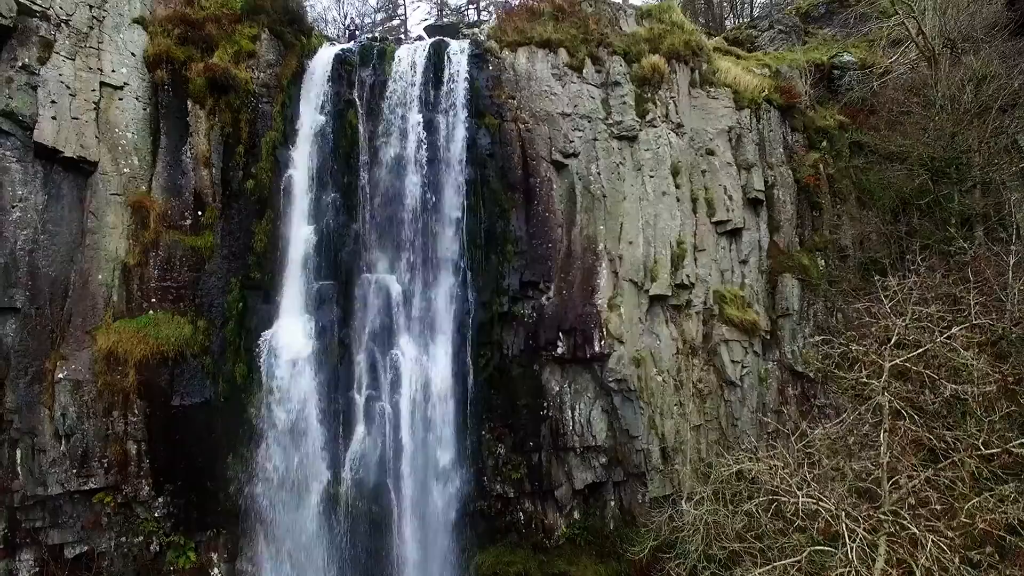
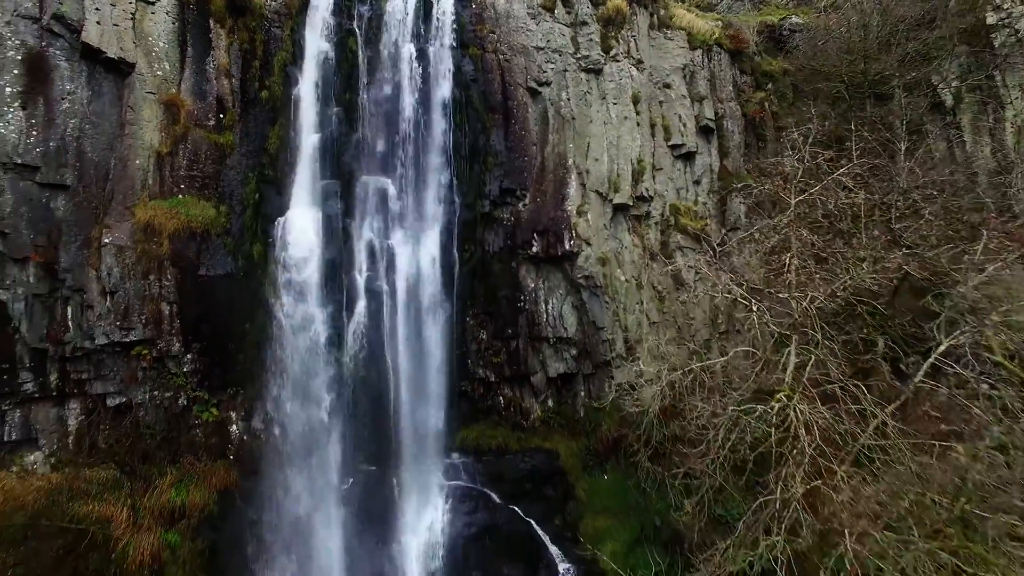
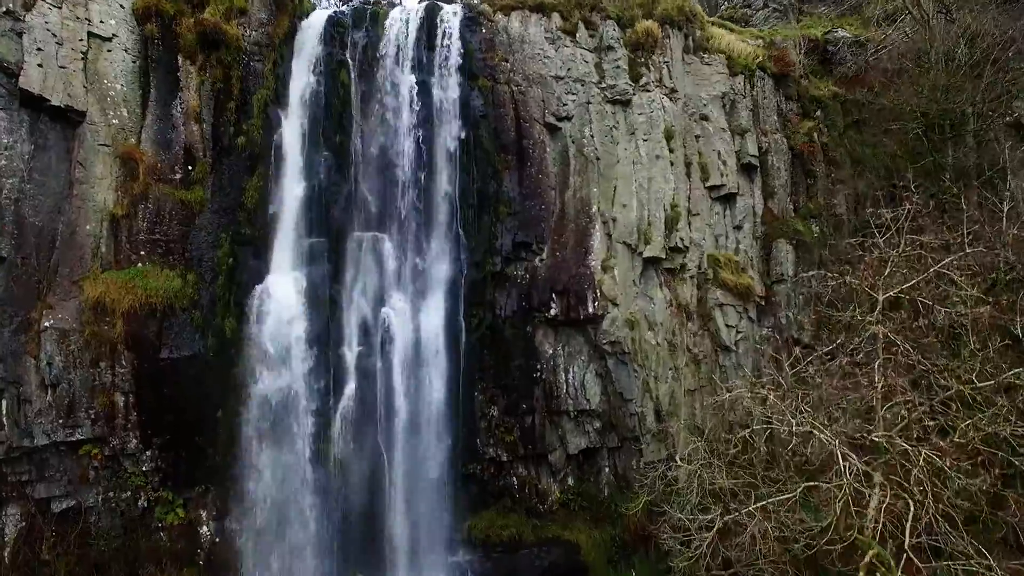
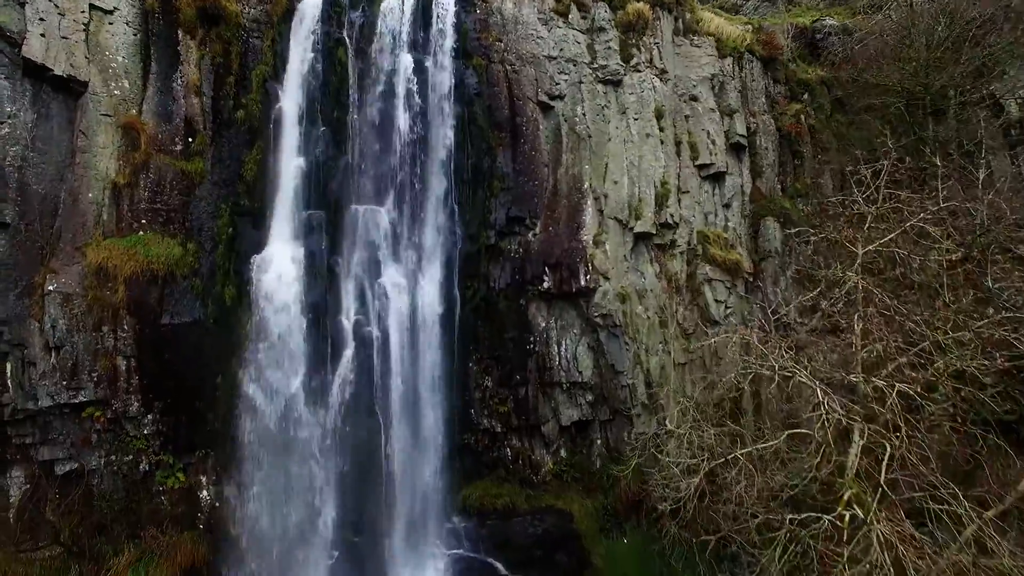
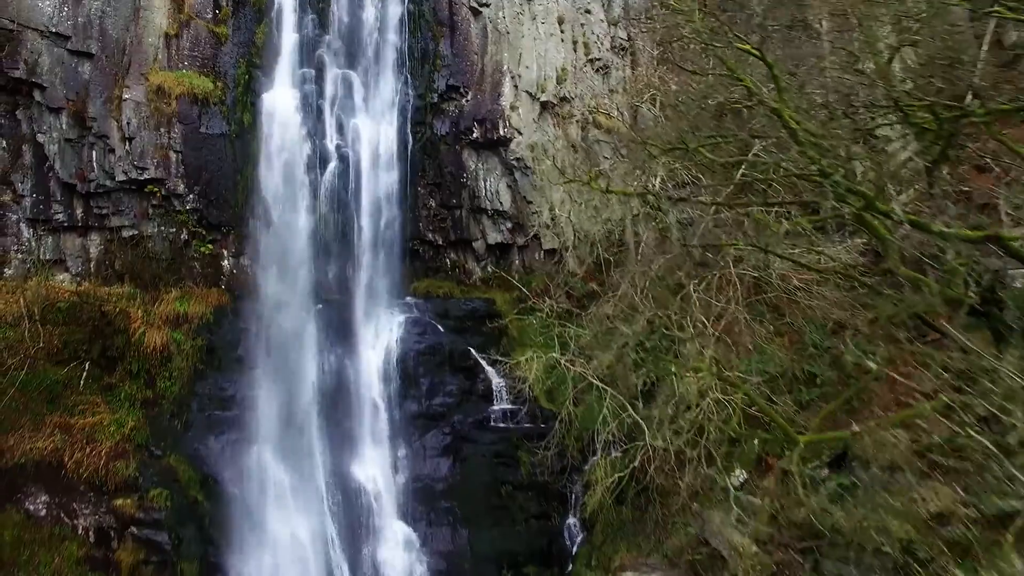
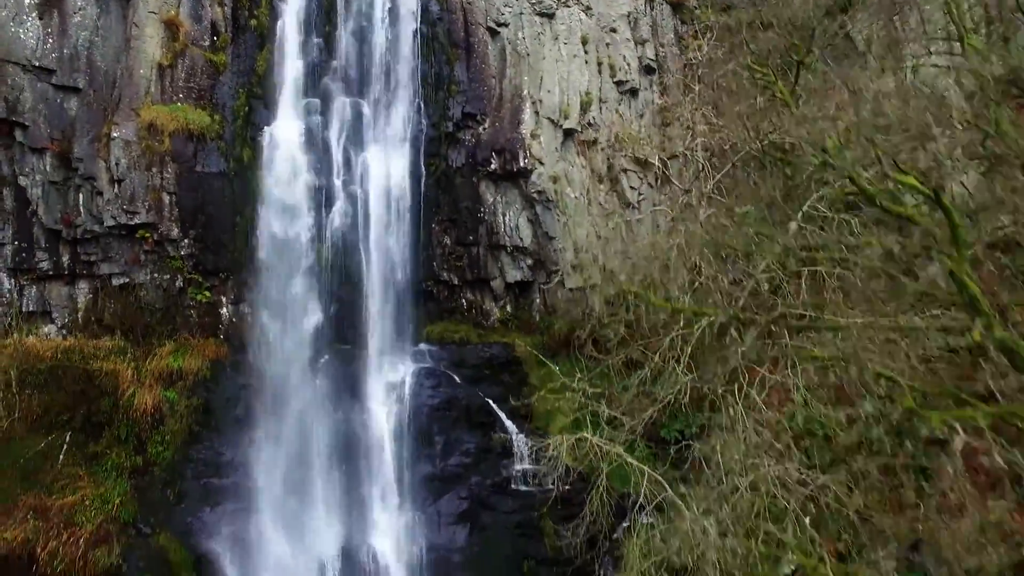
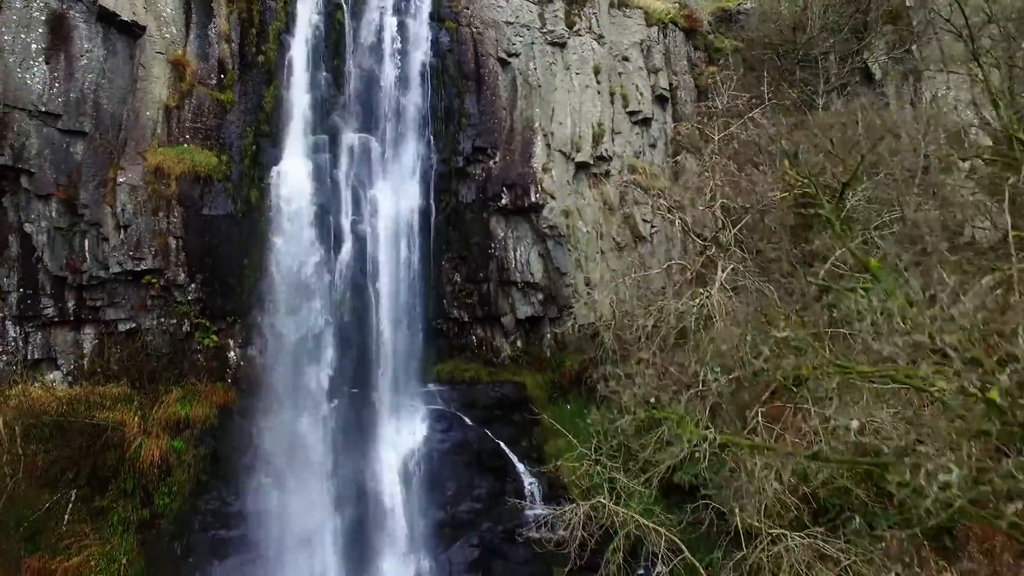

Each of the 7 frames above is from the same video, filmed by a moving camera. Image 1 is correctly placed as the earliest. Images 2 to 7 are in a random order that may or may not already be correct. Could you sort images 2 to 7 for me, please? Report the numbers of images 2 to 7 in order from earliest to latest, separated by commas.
3, 4, 2, 7, 6, 5
